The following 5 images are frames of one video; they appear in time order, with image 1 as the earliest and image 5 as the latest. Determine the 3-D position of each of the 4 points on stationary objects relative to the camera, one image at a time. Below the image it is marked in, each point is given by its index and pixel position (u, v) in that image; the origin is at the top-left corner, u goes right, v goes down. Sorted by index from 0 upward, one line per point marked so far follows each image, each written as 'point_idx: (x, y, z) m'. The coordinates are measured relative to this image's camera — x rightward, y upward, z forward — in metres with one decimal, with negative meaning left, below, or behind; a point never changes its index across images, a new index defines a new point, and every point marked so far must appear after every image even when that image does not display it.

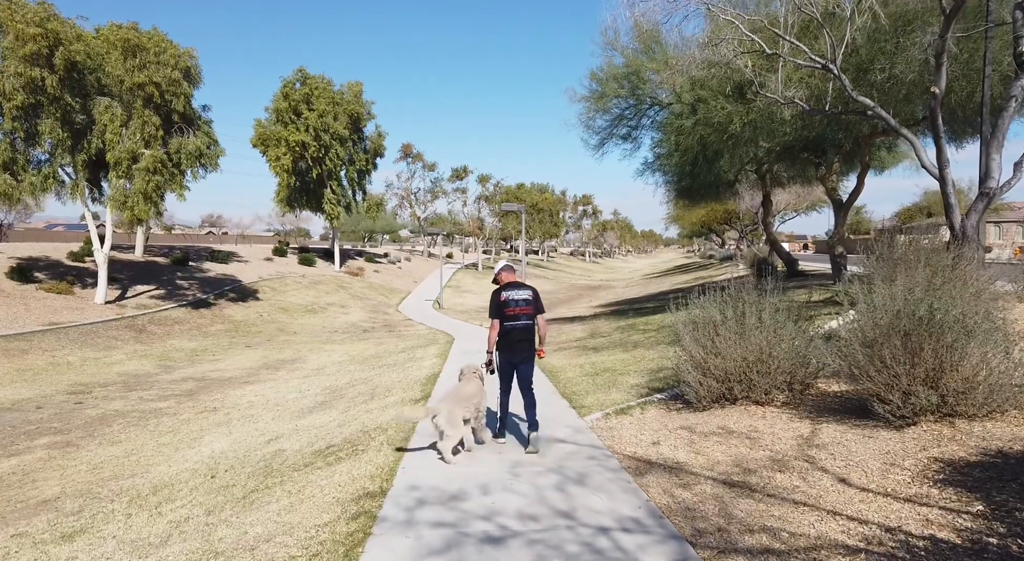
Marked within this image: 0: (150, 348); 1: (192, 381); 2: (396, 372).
0: (-11.0, -2.1, +18.6) m
1: (-8.0, -2.5, +15.2) m
2: (-2.6, -2.0, +13.4) m
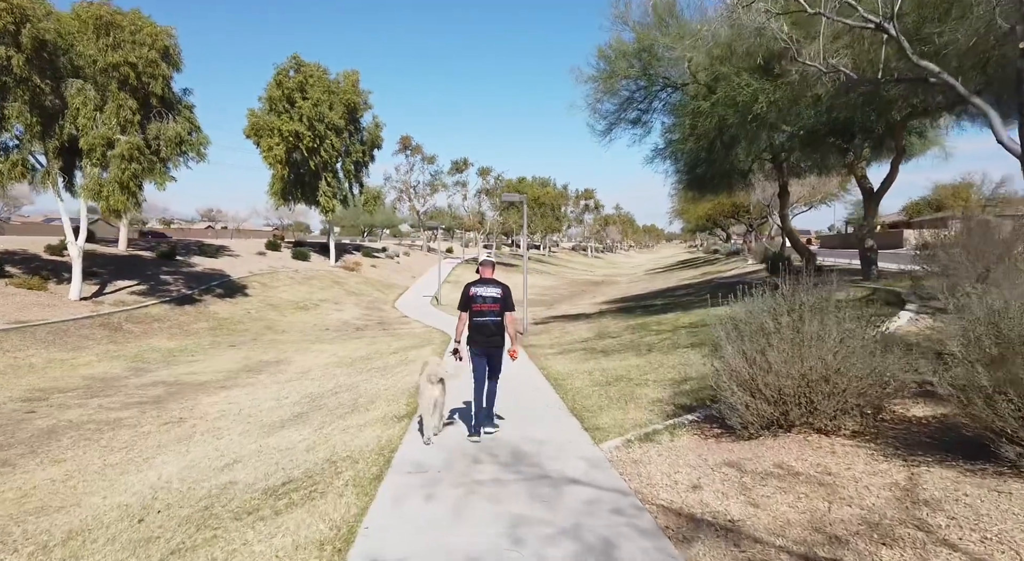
0: (-11.0, -1.9, +17.3) m
1: (-8.0, -2.4, +13.9) m
2: (-2.5, -1.9, +12.1) m
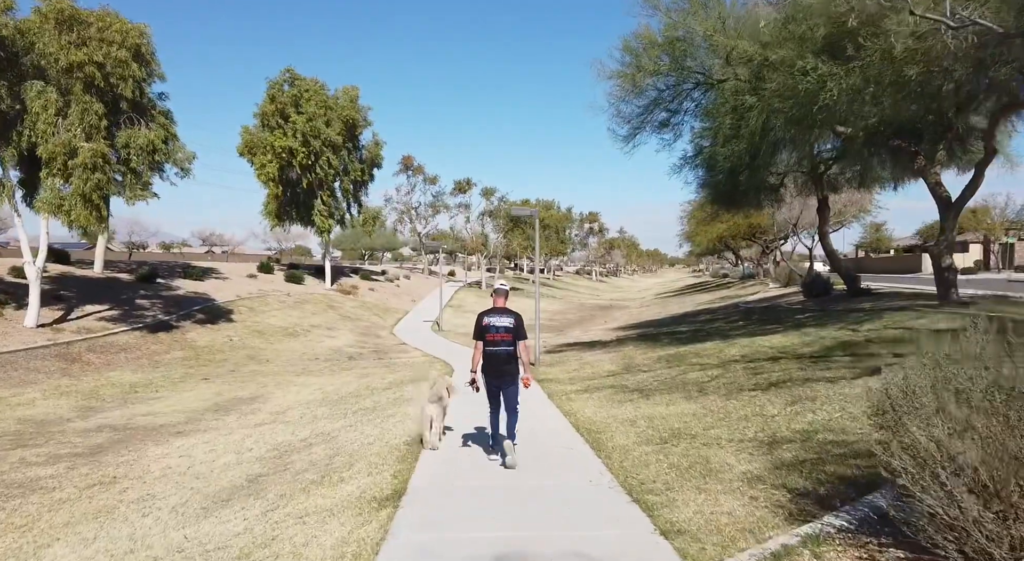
0: (-10.7, -2.6, +15.0) m
1: (-7.7, -2.9, +11.6) m
2: (-2.3, -2.3, +9.8) m
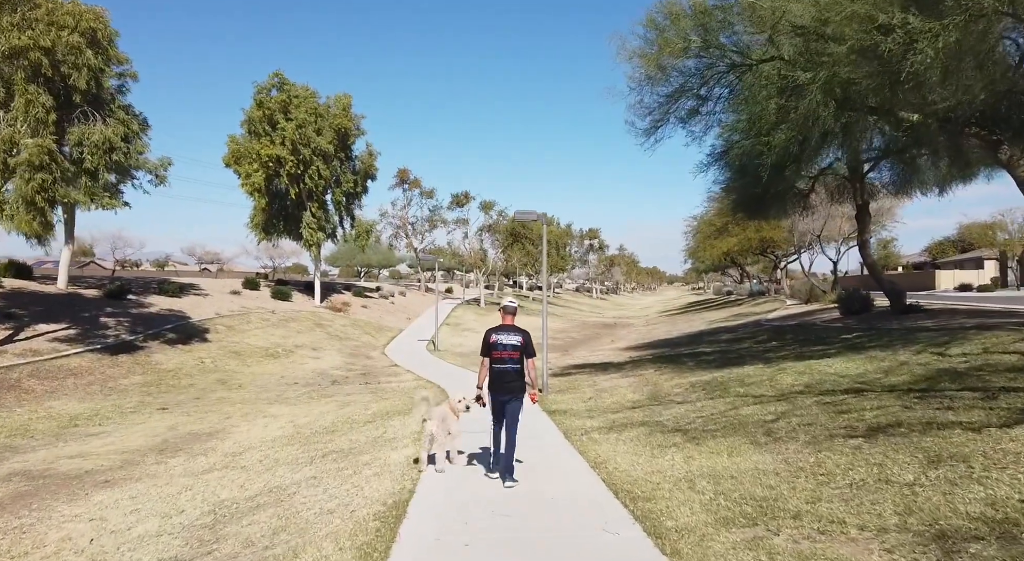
0: (-10.6, -2.9, +12.8) m
1: (-7.6, -3.1, +9.4) m
2: (-2.1, -2.5, +7.6) m
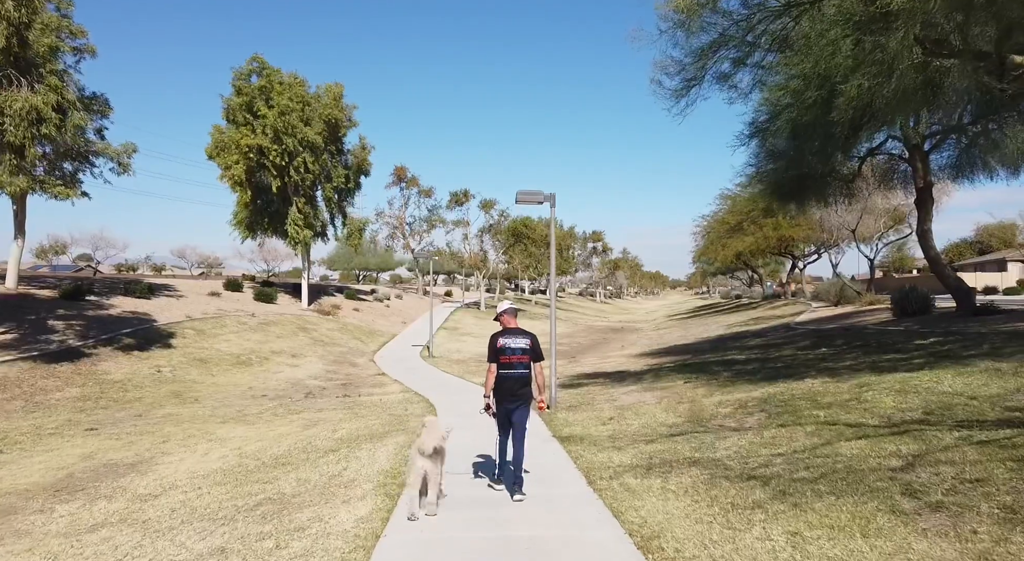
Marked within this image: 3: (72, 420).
0: (-10.6, -2.7, +10.3) m
1: (-7.5, -2.9, +6.9) m
2: (-2.1, -2.3, +5.1) m
3: (-9.2, -2.9, +12.7) m
